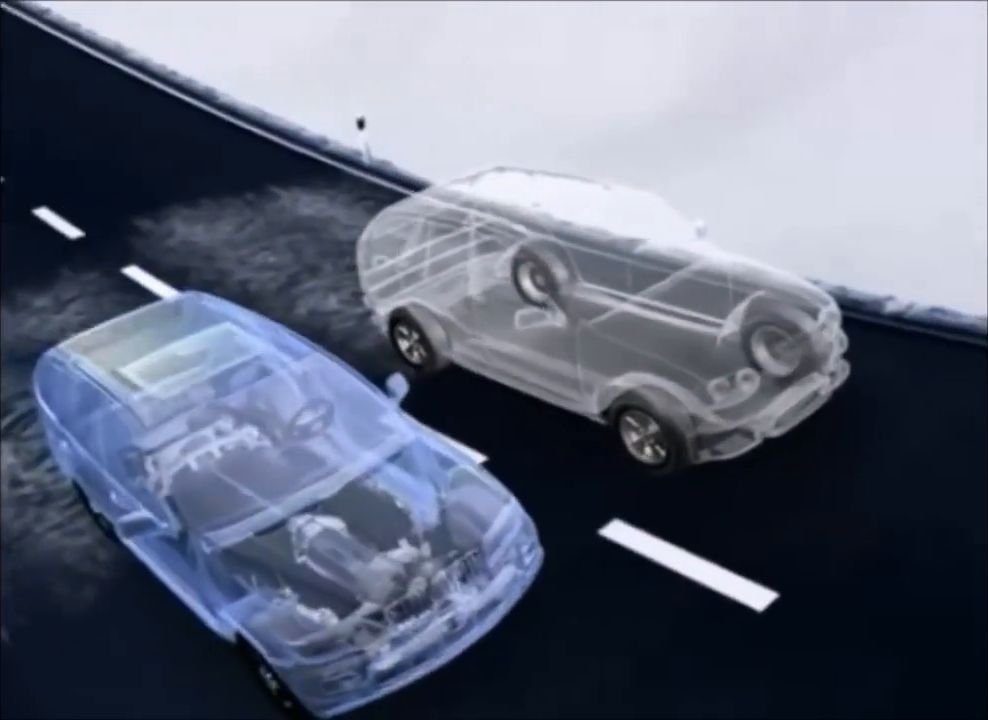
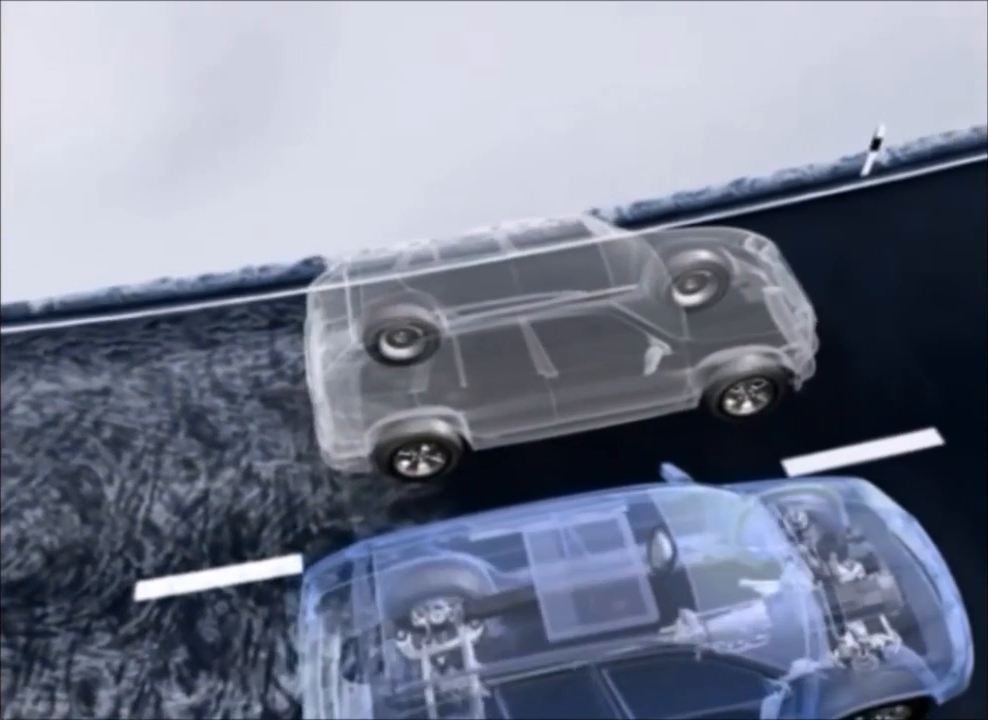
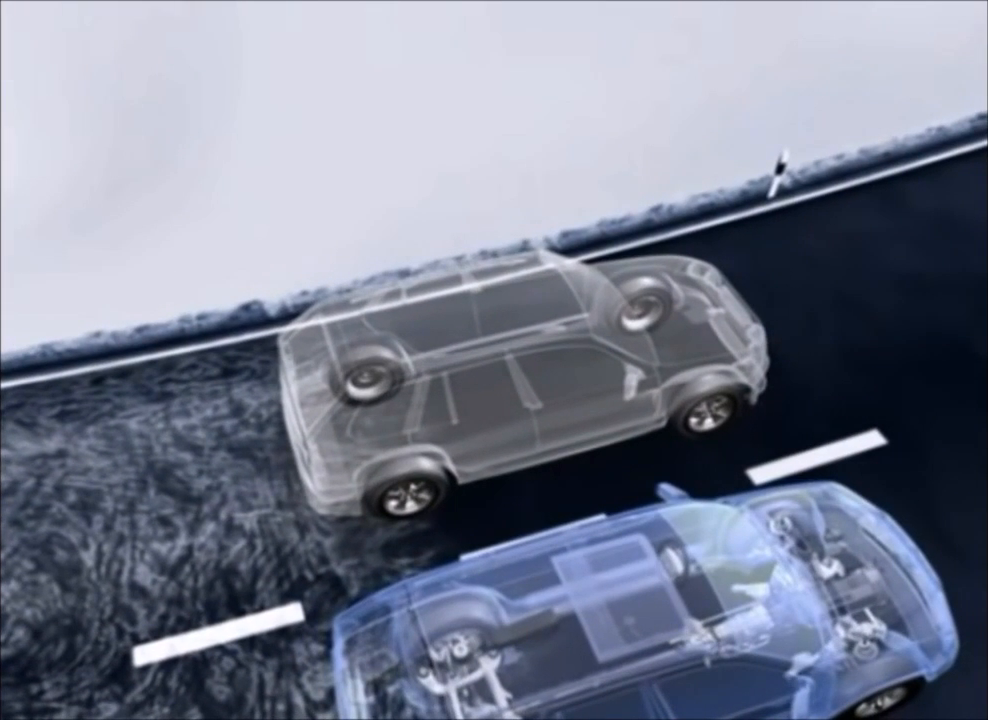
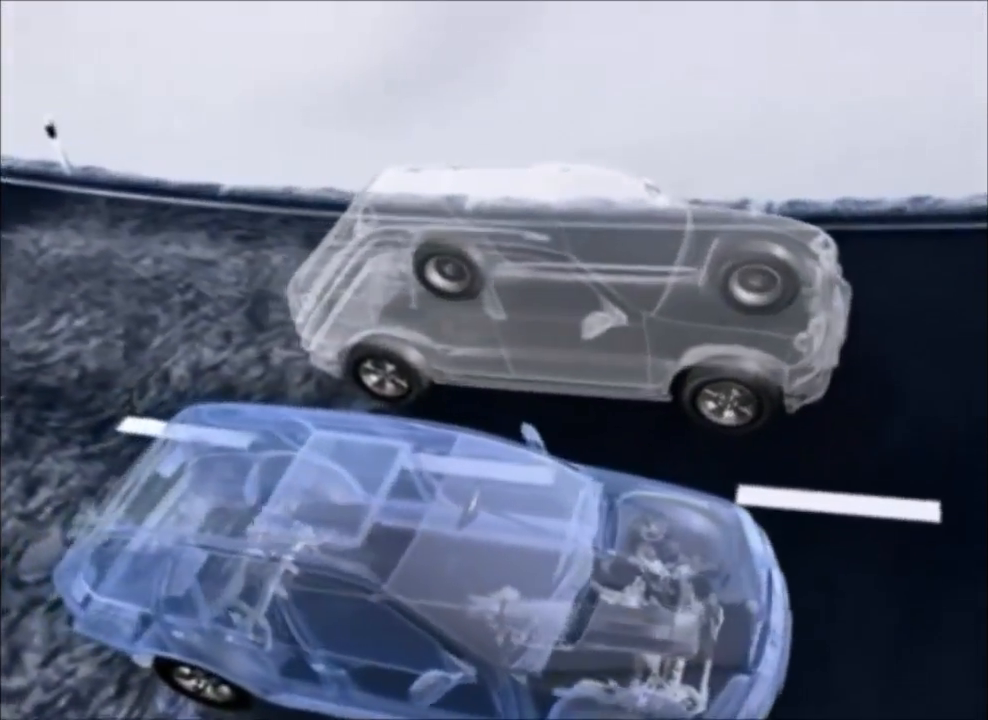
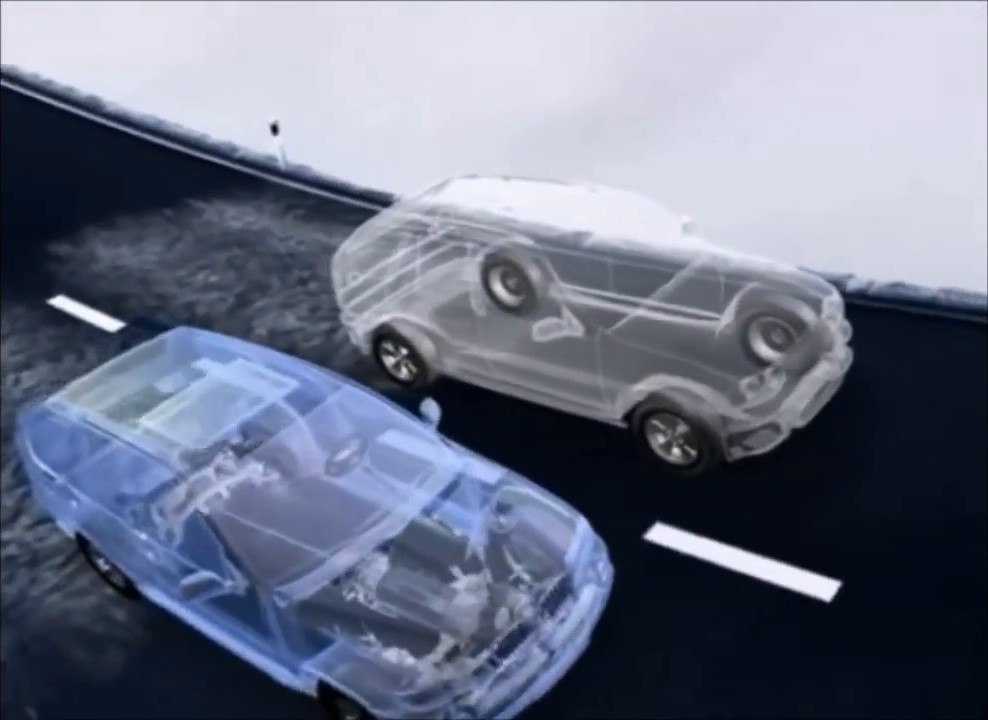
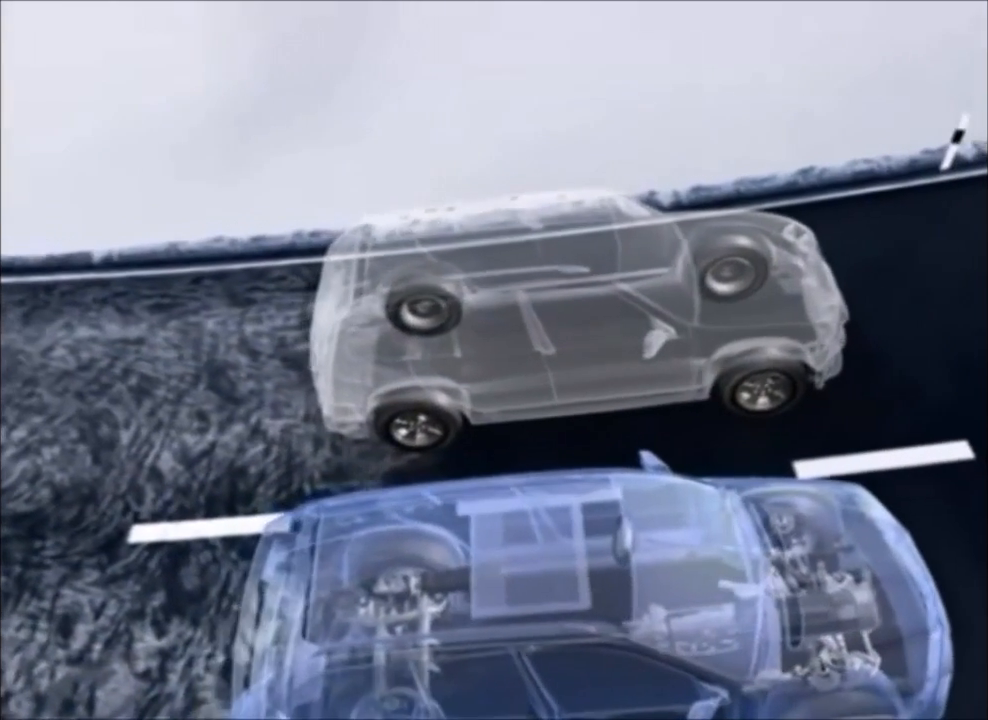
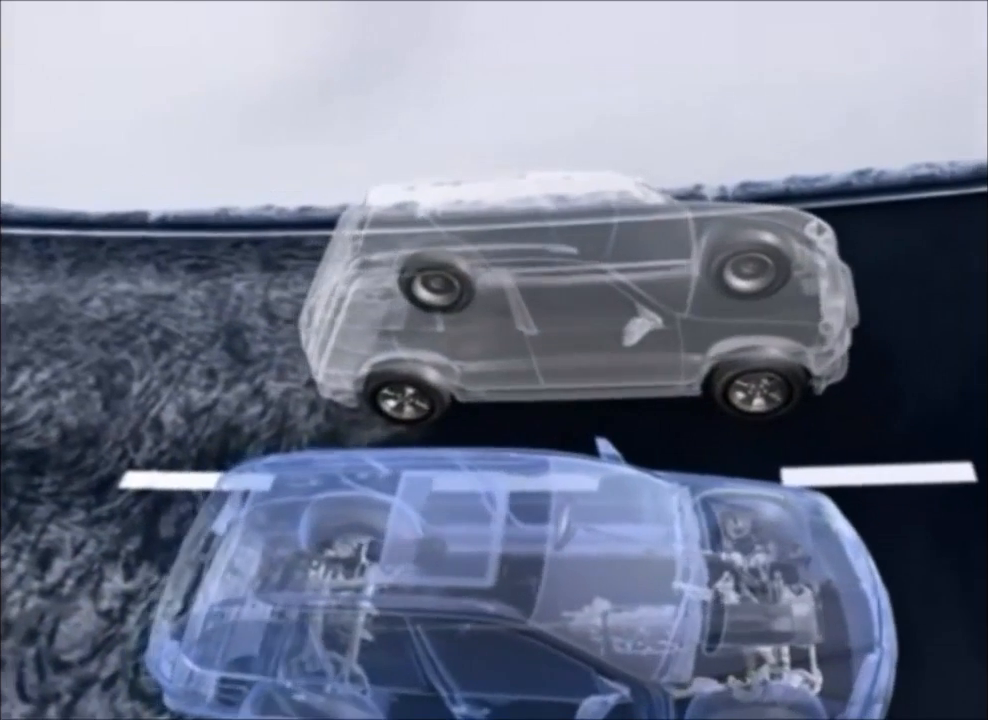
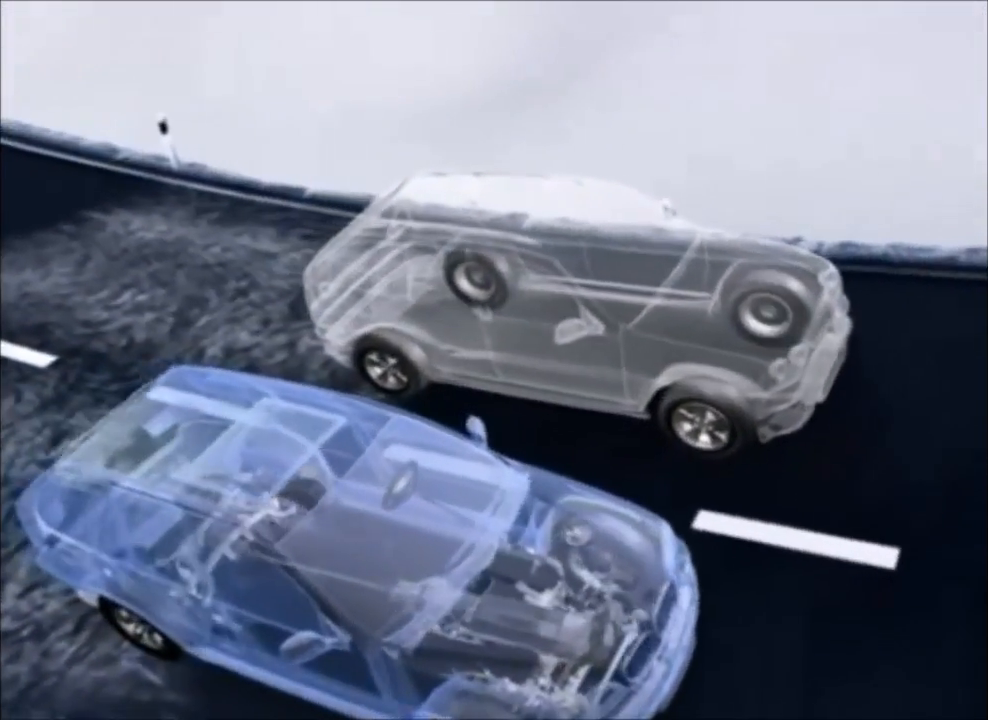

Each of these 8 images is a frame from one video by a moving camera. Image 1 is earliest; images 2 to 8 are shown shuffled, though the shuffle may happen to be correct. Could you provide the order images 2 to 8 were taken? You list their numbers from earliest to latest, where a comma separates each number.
5, 8, 4, 7, 6, 2, 3
